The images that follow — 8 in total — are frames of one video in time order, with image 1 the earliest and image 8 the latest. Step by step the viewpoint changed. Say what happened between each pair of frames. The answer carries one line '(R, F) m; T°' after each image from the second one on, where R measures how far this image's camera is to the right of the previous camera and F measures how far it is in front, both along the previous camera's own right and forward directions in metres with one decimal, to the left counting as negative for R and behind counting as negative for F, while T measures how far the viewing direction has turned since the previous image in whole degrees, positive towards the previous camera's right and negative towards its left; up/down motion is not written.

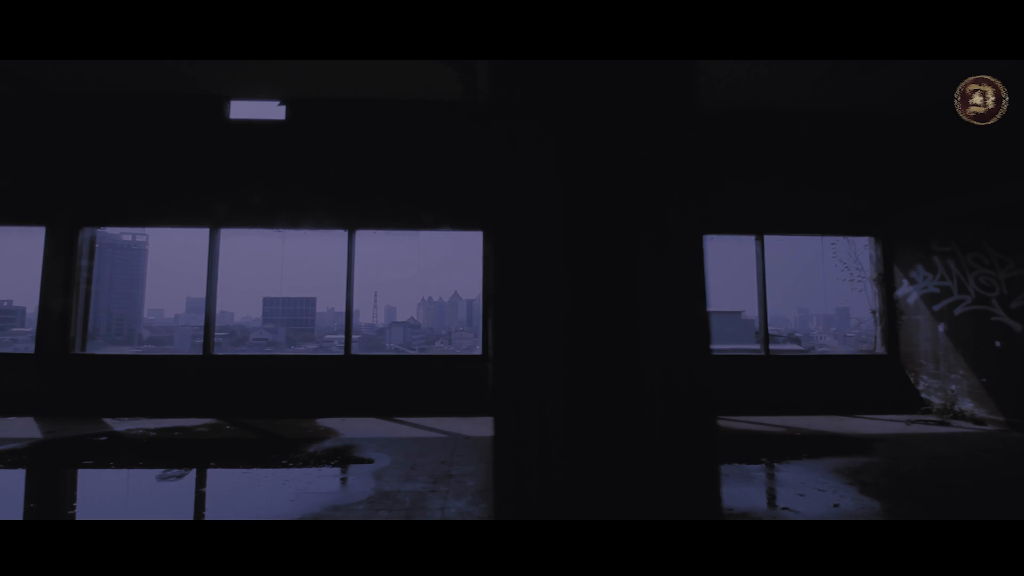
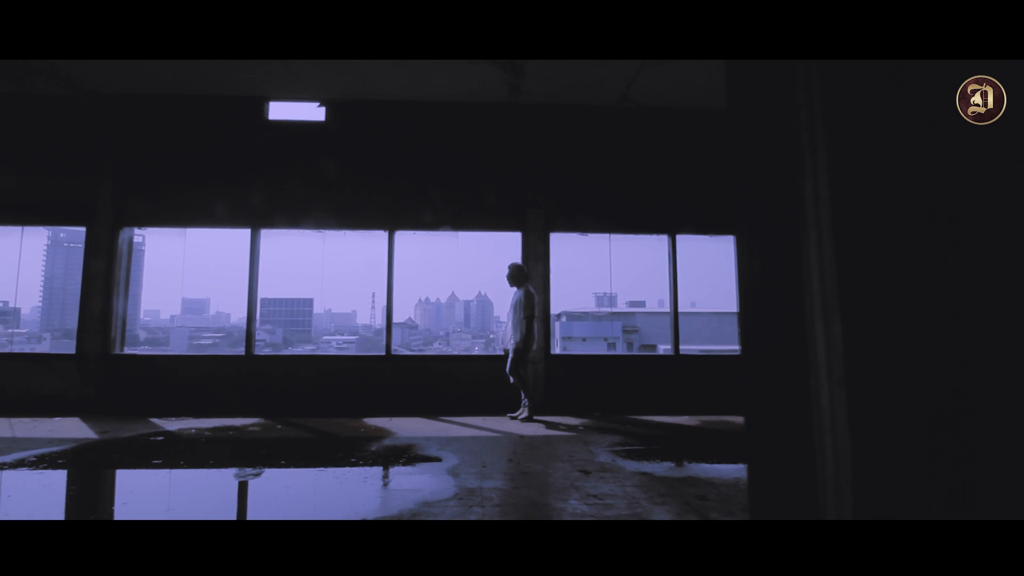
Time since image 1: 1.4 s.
(-0.5, 0.0) m; +1°
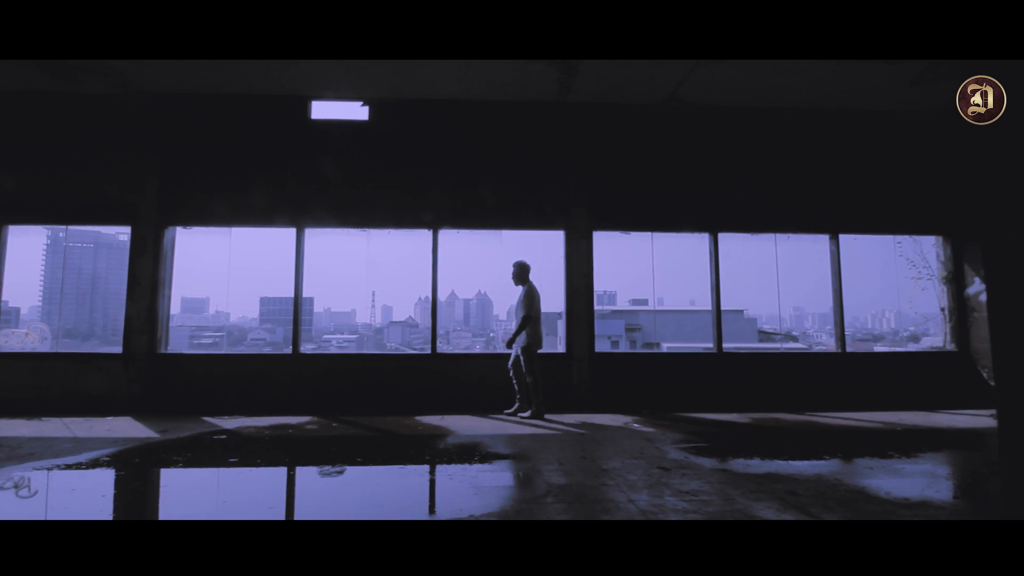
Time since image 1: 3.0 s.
(-0.5, 0.0) m; 0°
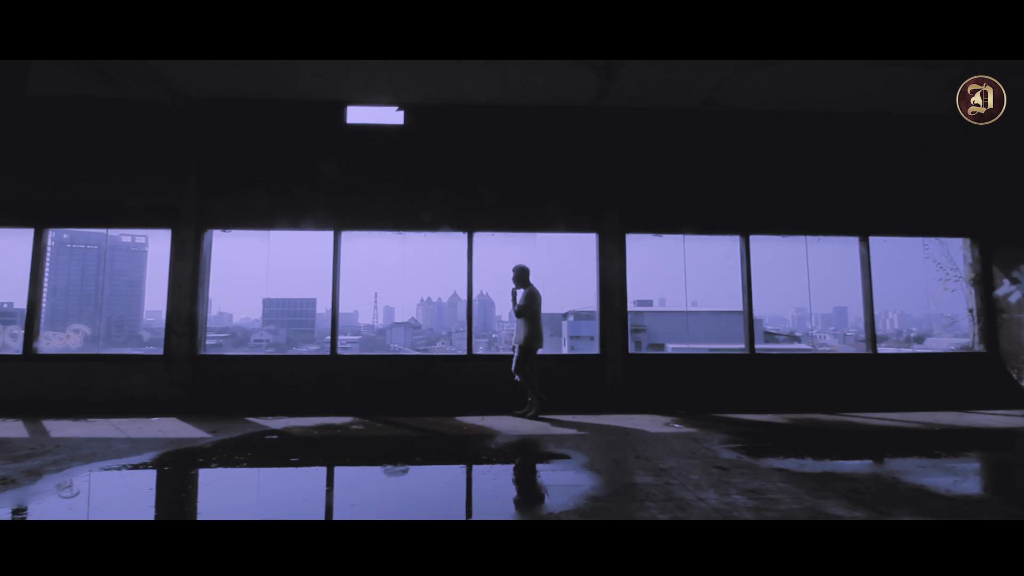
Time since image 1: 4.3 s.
(-0.4, -0.1) m; 0°
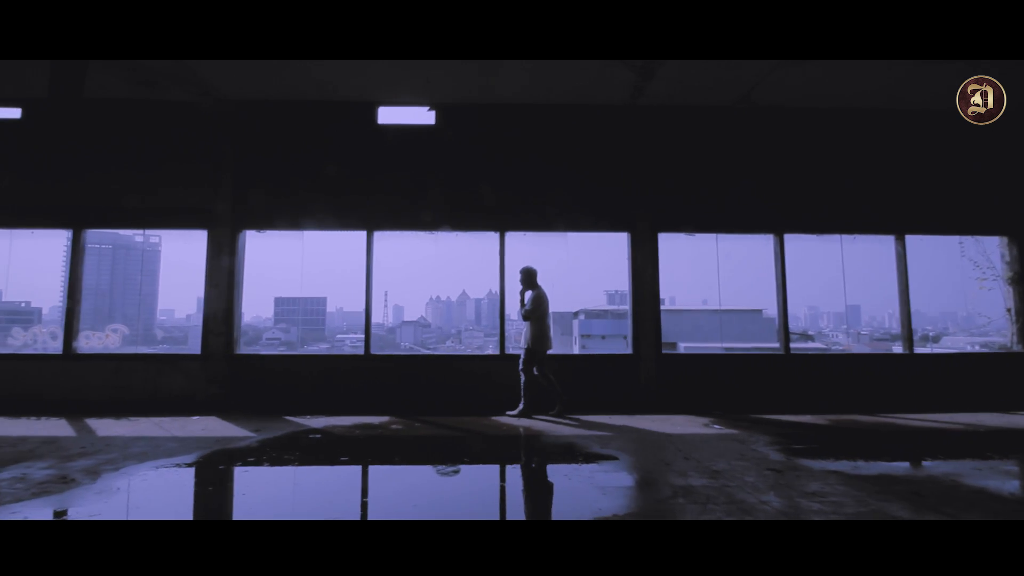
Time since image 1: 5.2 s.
(-0.3, 0.0) m; -1°
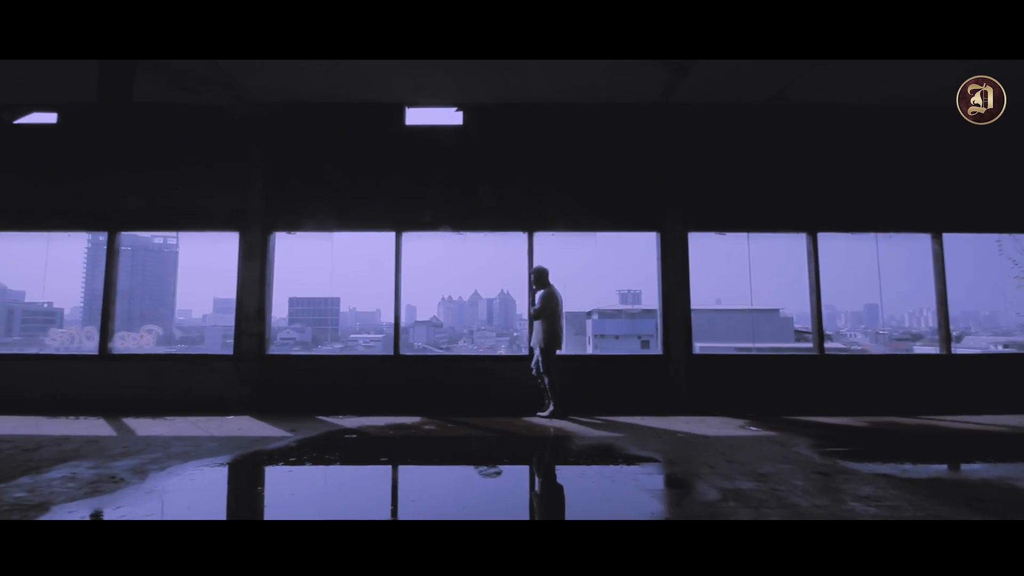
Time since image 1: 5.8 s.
(-0.2, 0.0) m; -1°
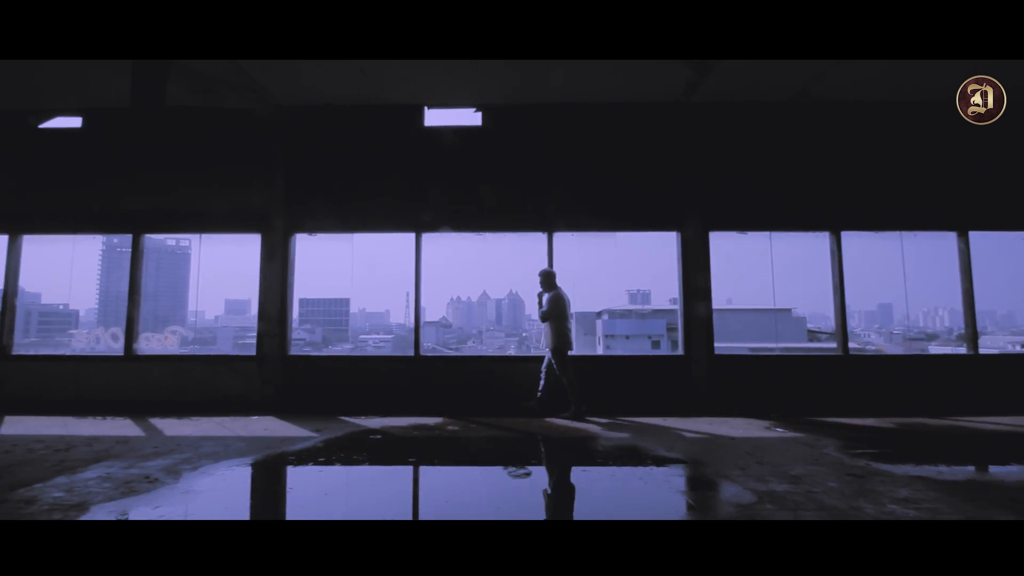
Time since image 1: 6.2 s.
(-0.1, 0.0) m; -1°
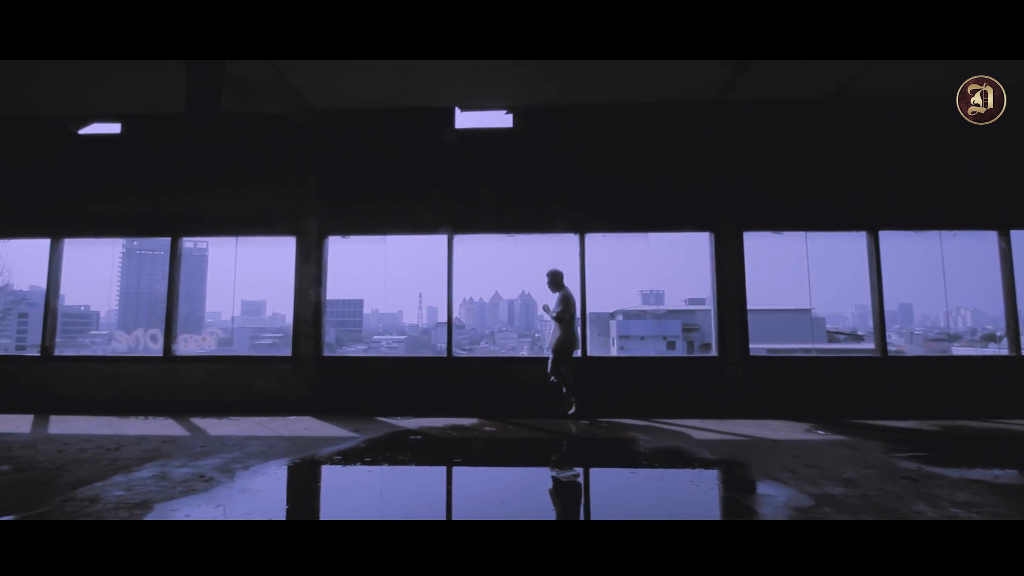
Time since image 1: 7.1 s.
(-0.2, 0.0) m; -1°
